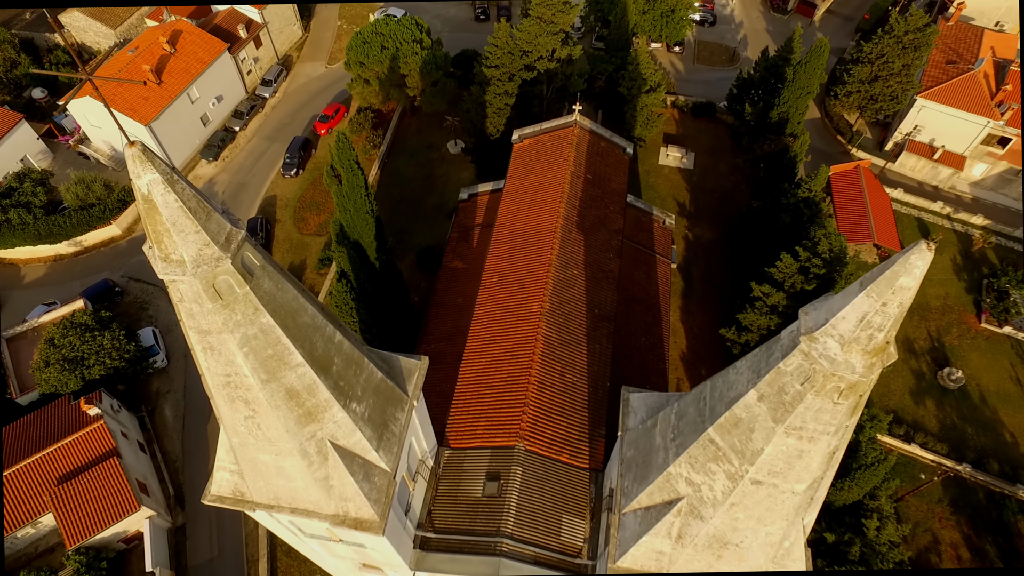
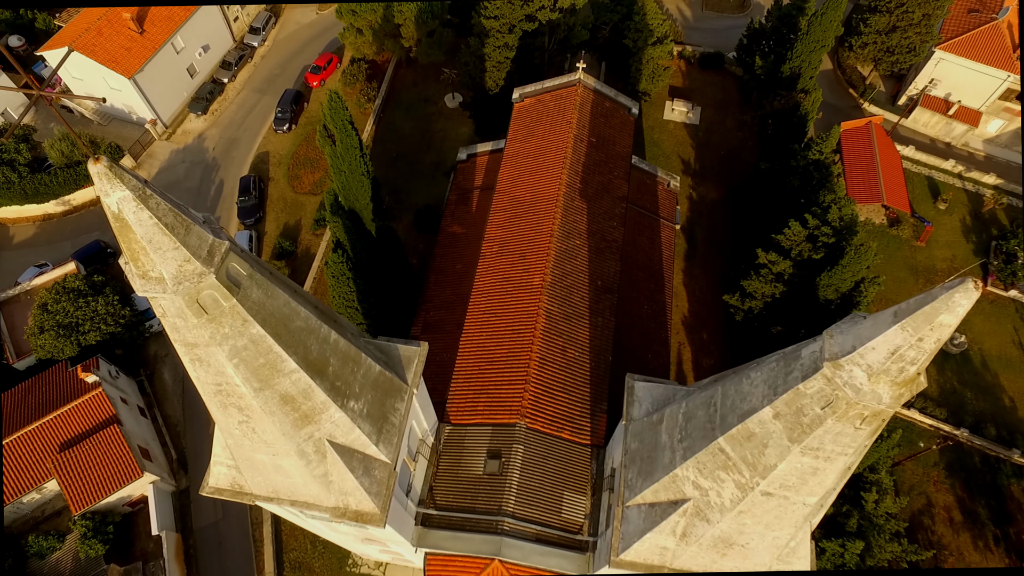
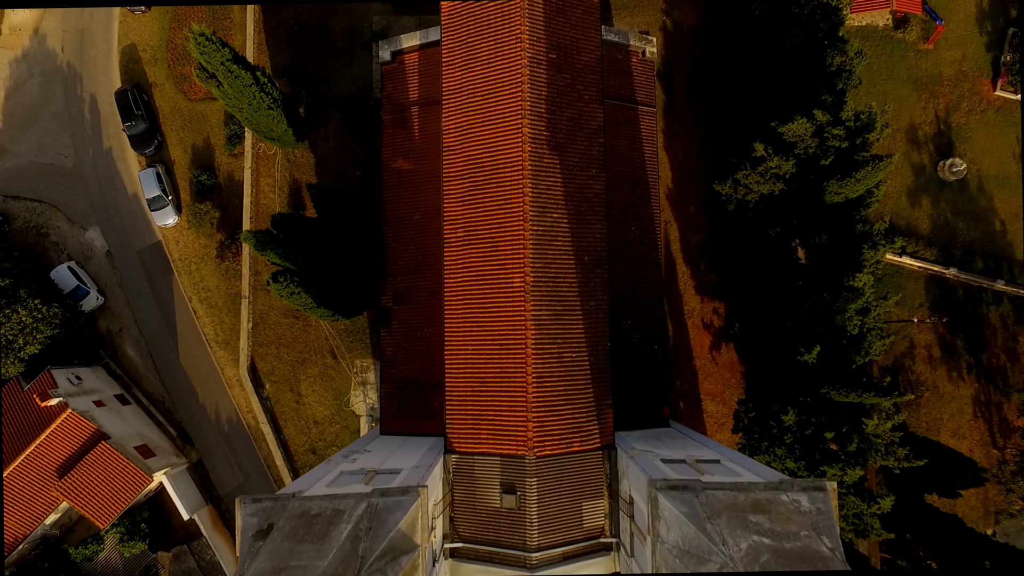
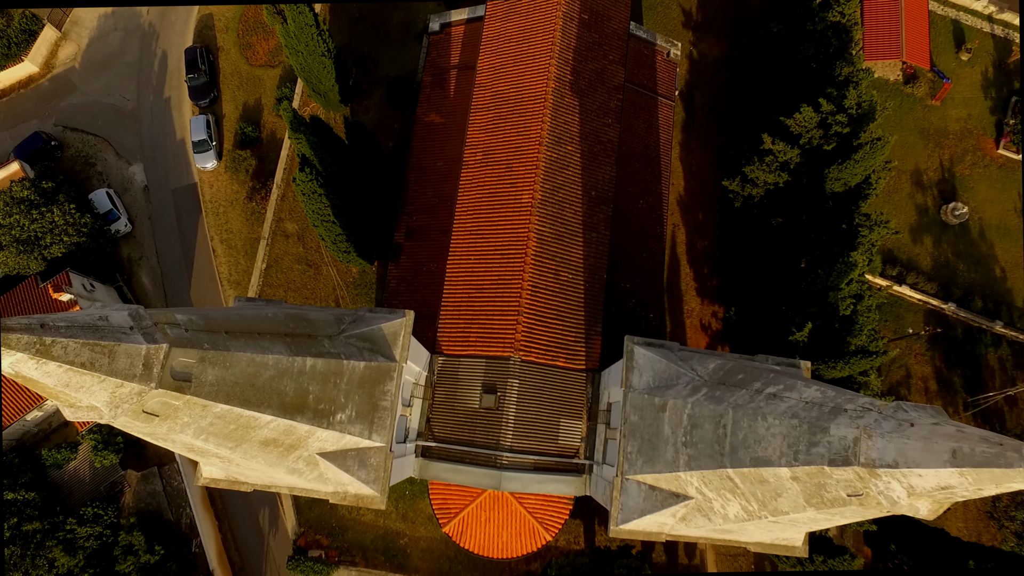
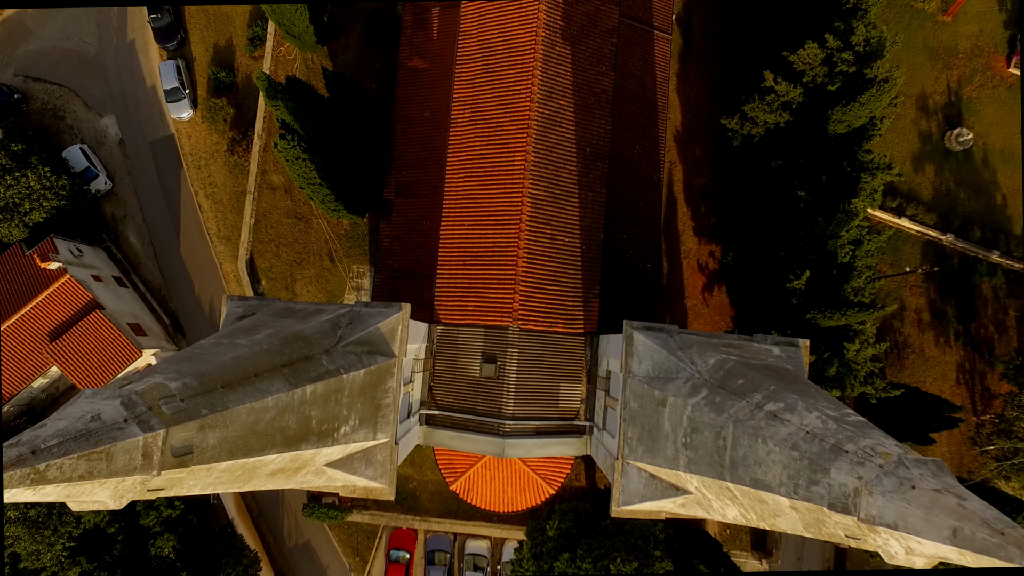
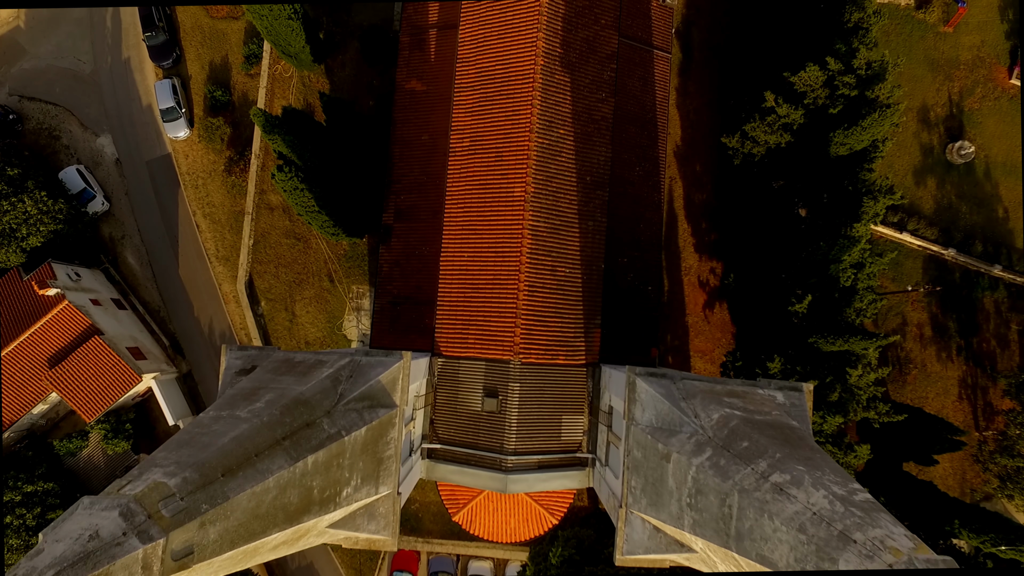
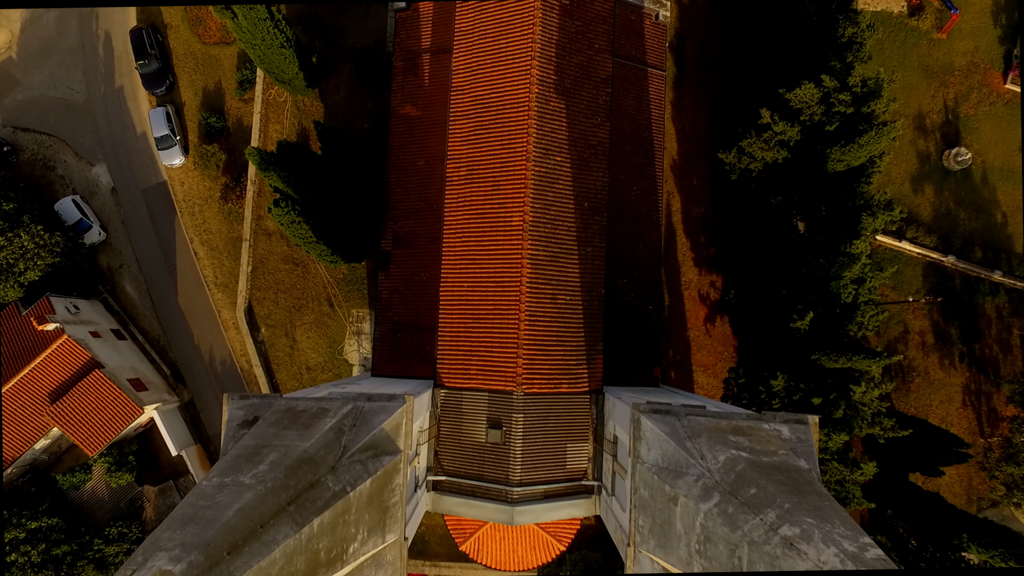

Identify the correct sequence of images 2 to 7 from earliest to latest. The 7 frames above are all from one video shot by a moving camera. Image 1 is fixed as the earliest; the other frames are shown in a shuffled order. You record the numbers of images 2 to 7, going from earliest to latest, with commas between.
2, 4, 5, 6, 7, 3
